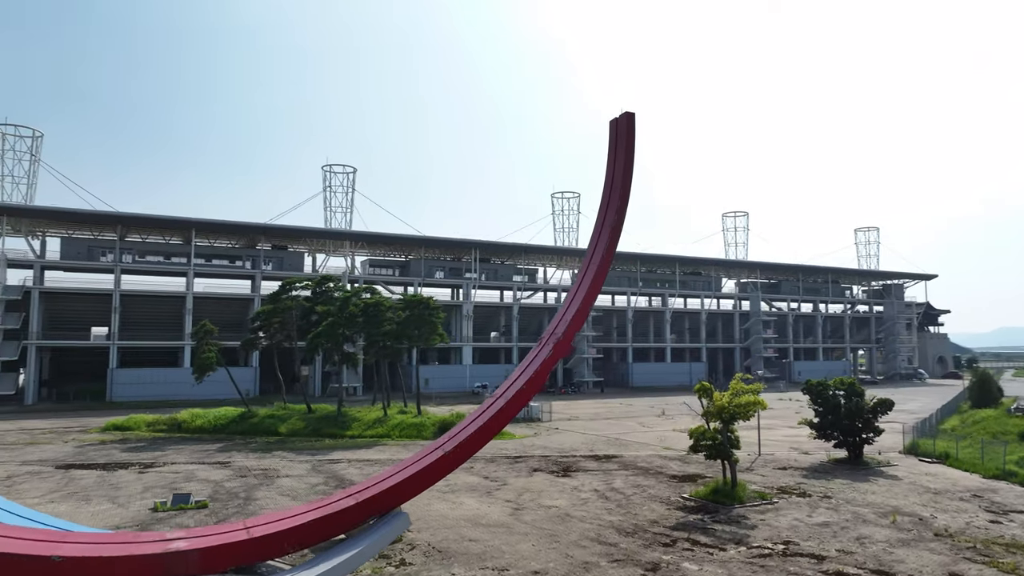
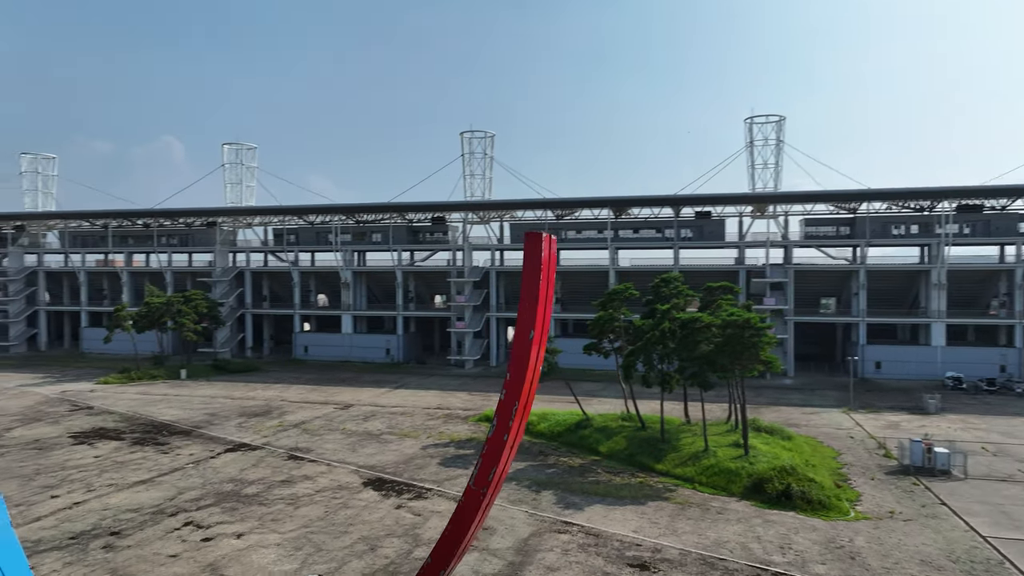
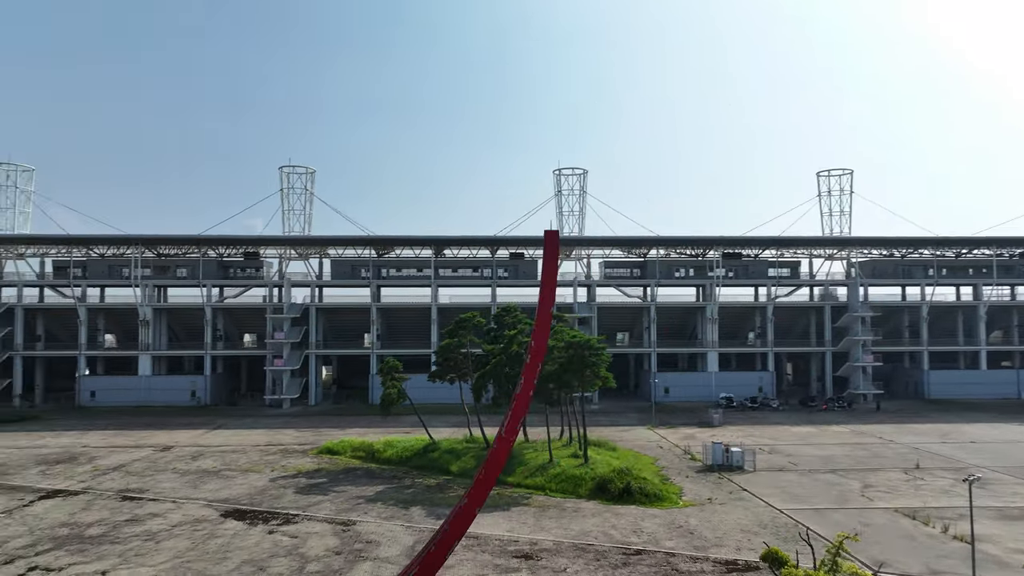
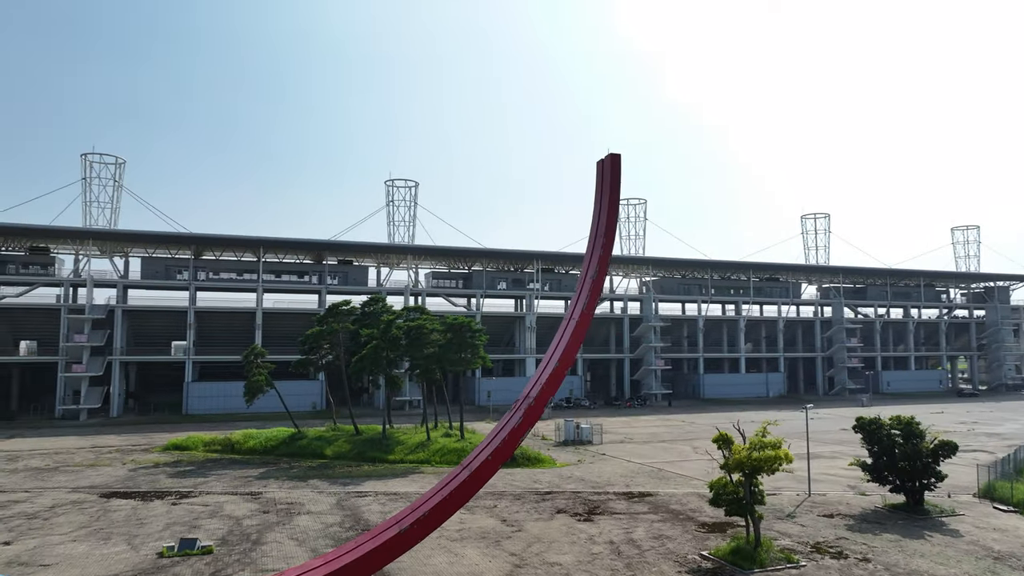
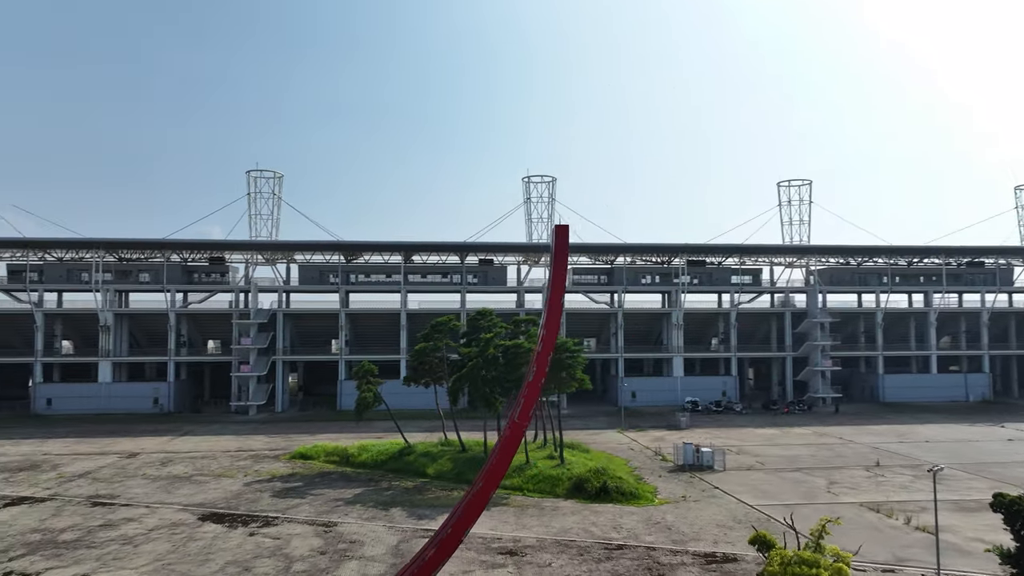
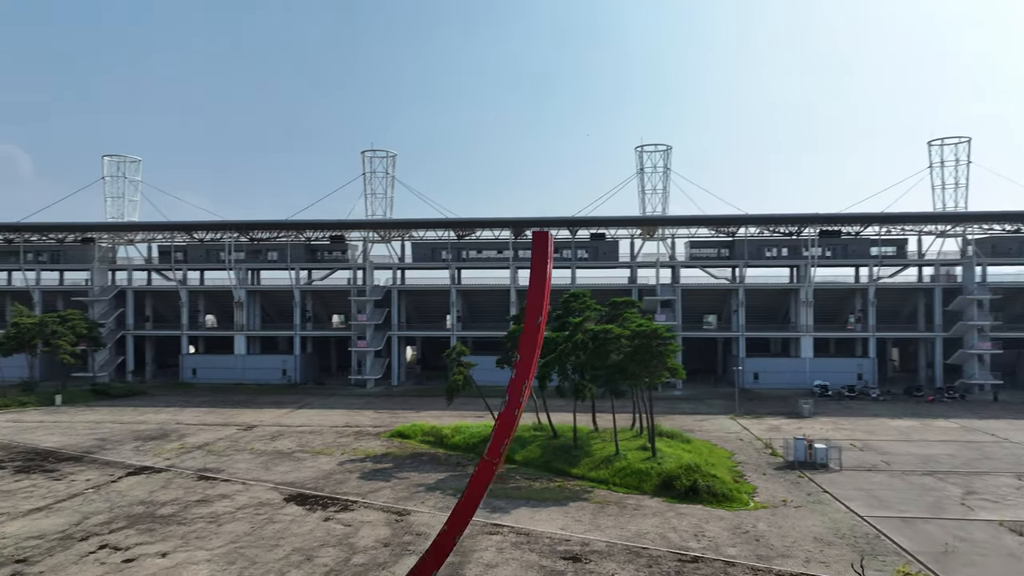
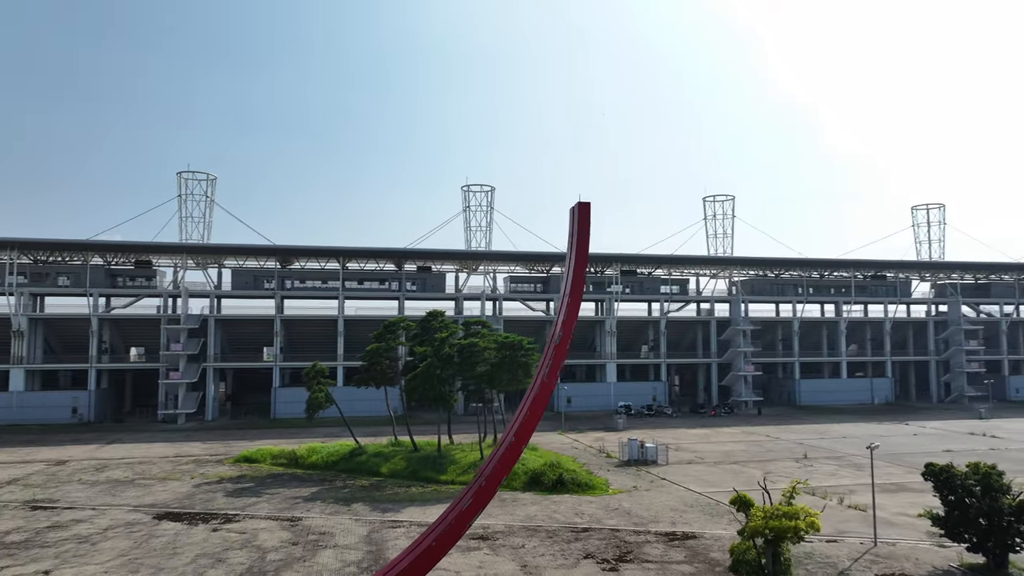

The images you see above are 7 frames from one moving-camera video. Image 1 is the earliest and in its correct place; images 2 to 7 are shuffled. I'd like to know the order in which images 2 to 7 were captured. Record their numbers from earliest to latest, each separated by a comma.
4, 7, 5, 3, 6, 2
